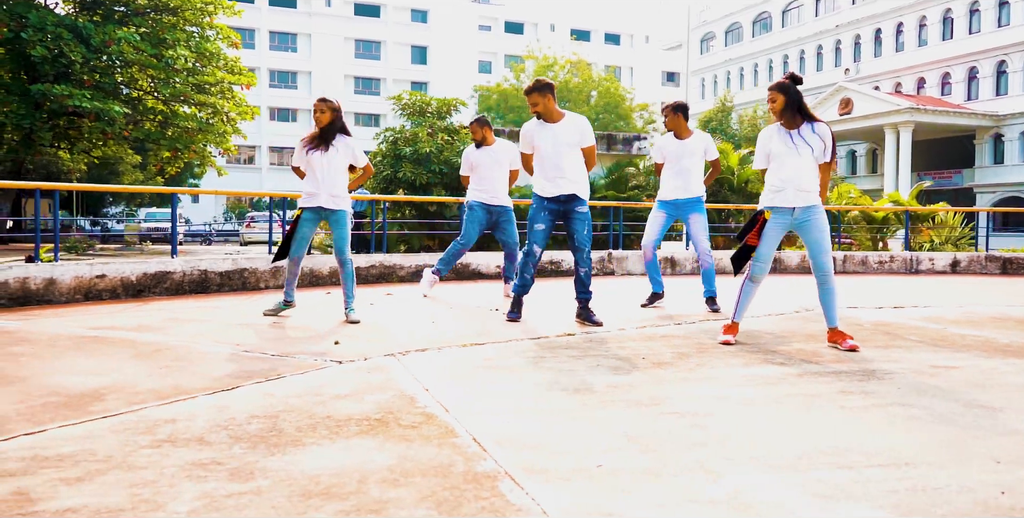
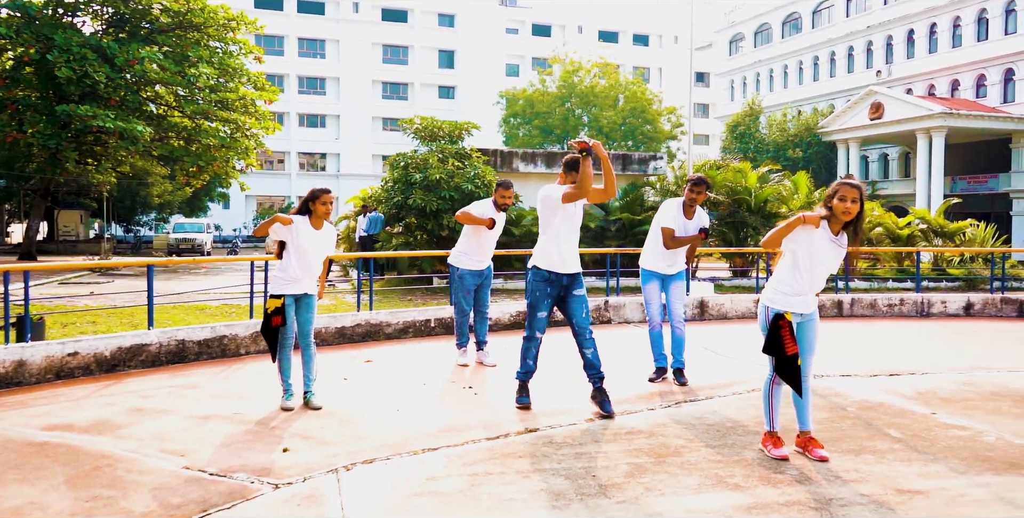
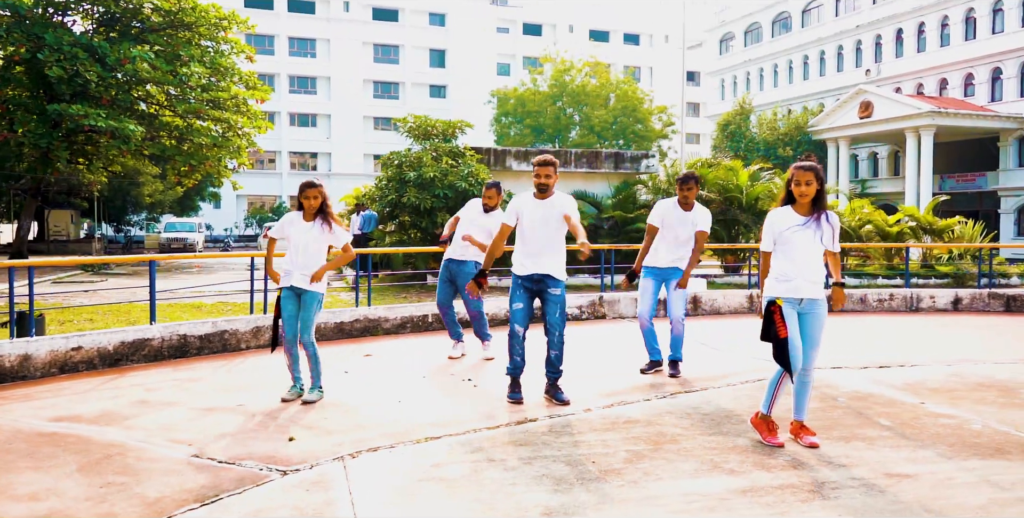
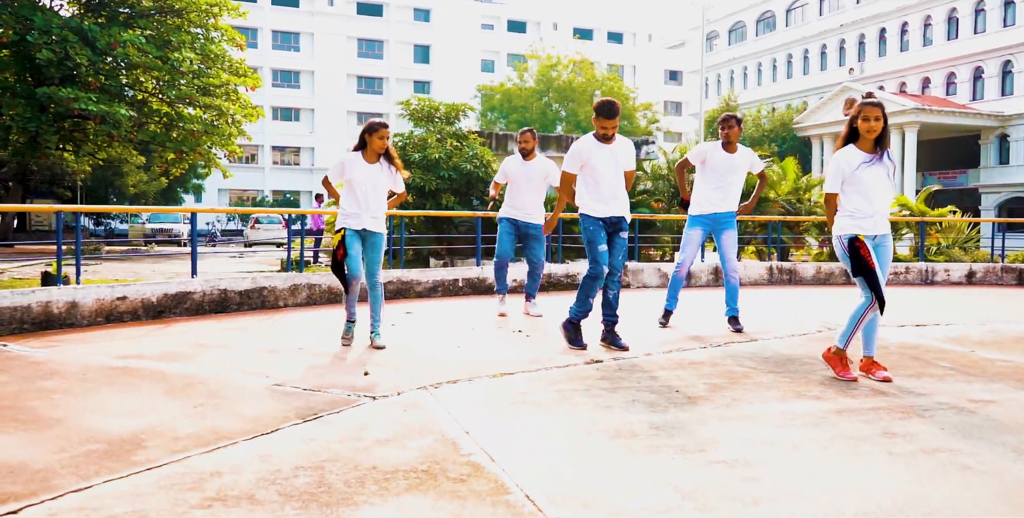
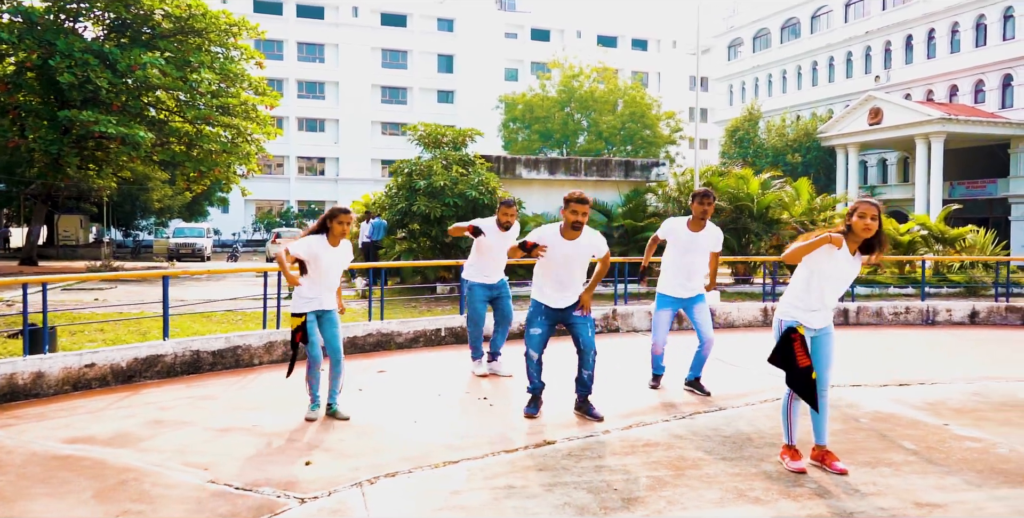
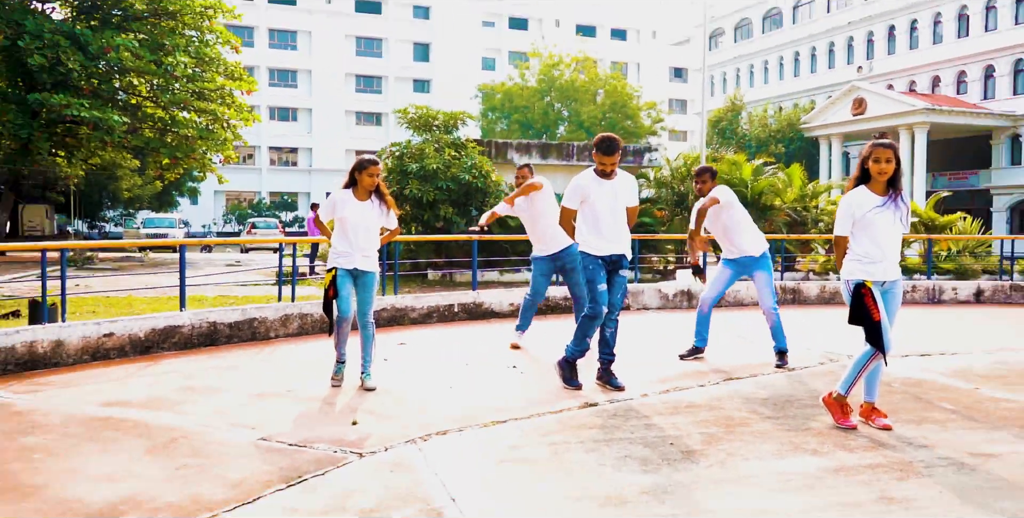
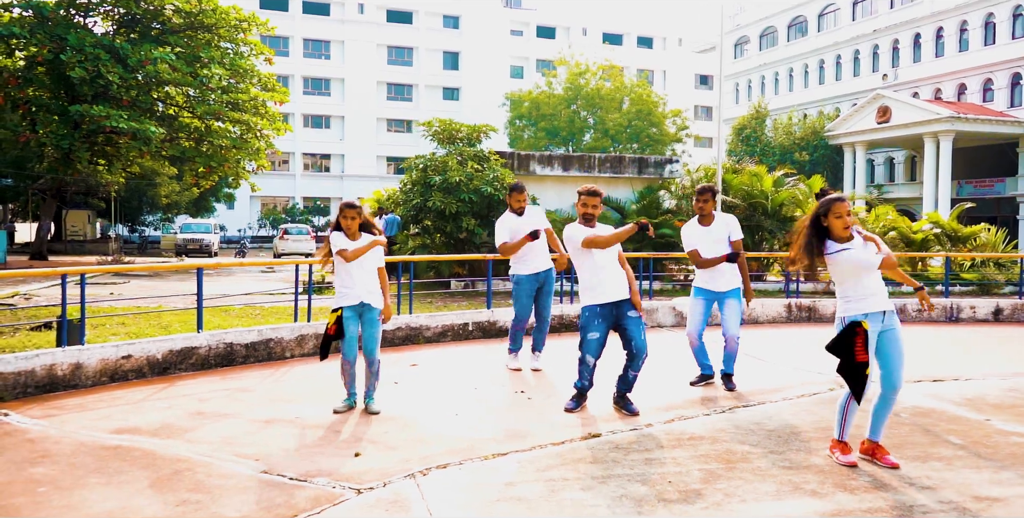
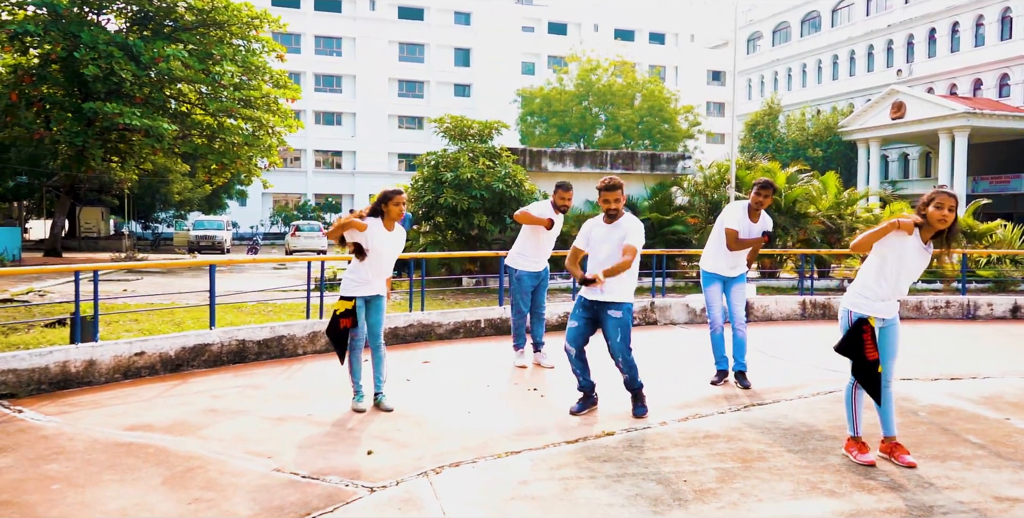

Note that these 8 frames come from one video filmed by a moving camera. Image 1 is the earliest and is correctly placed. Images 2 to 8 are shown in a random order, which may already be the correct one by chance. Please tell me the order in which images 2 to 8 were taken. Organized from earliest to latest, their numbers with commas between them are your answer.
4, 6, 3, 8, 2, 7, 5
